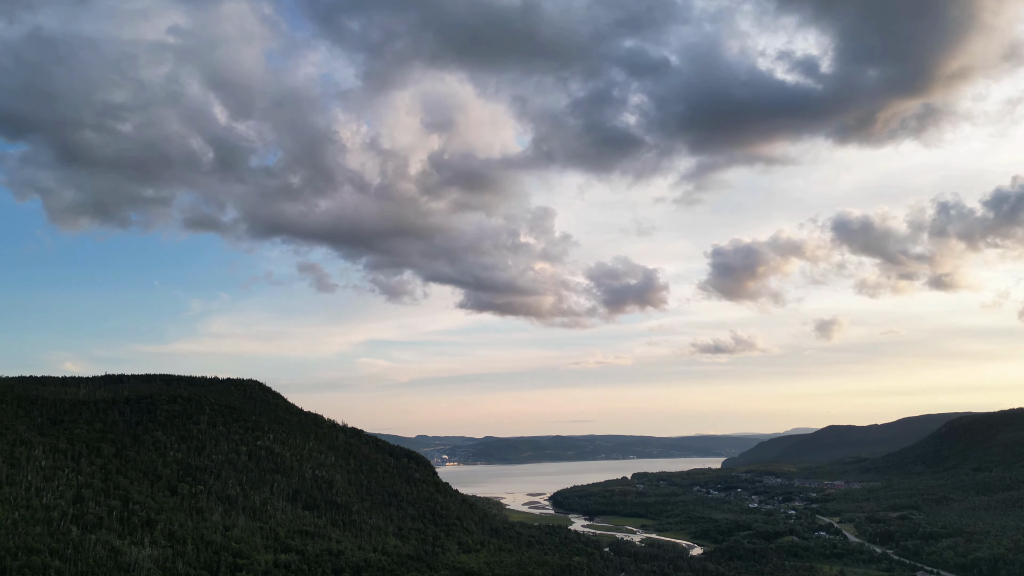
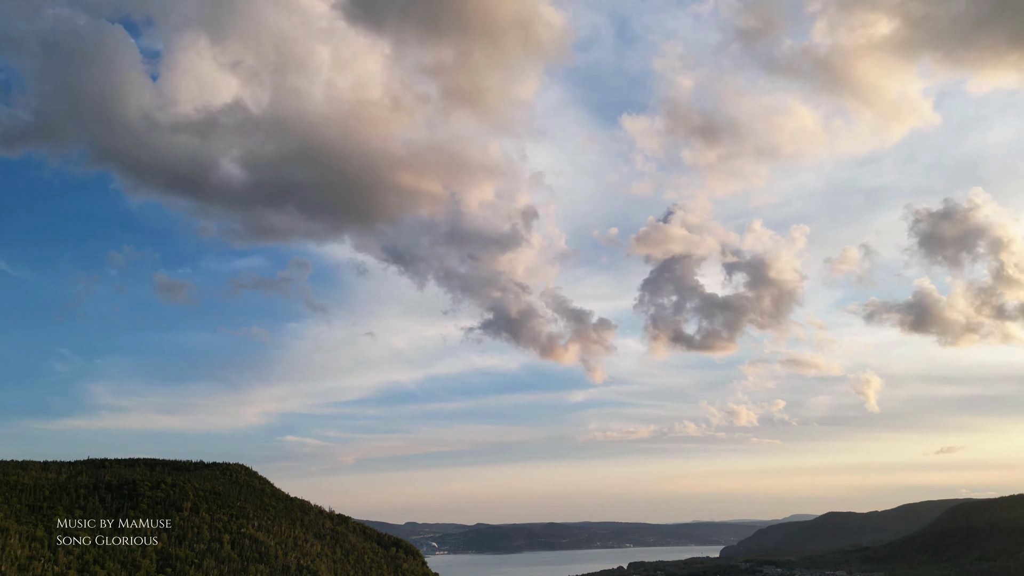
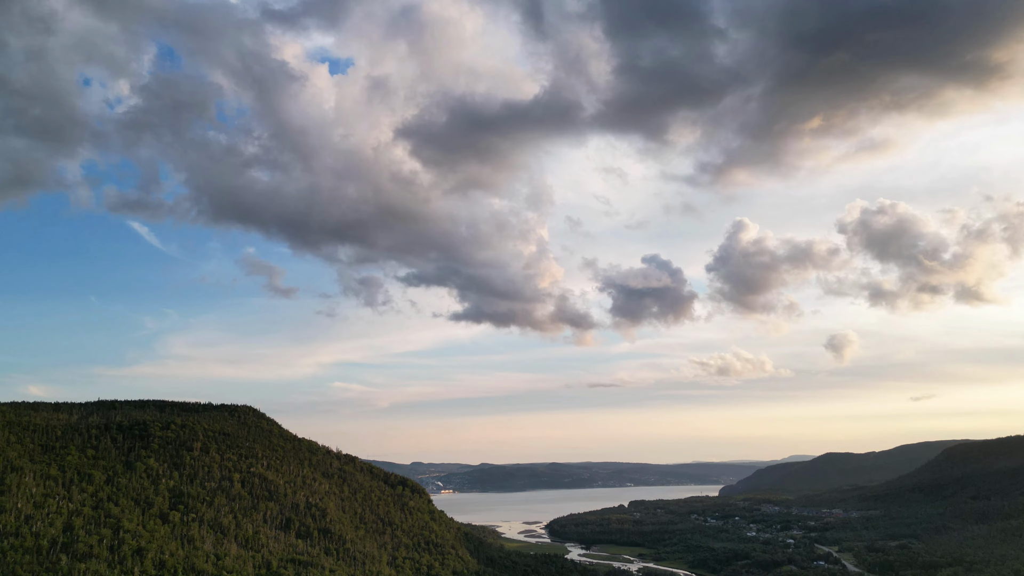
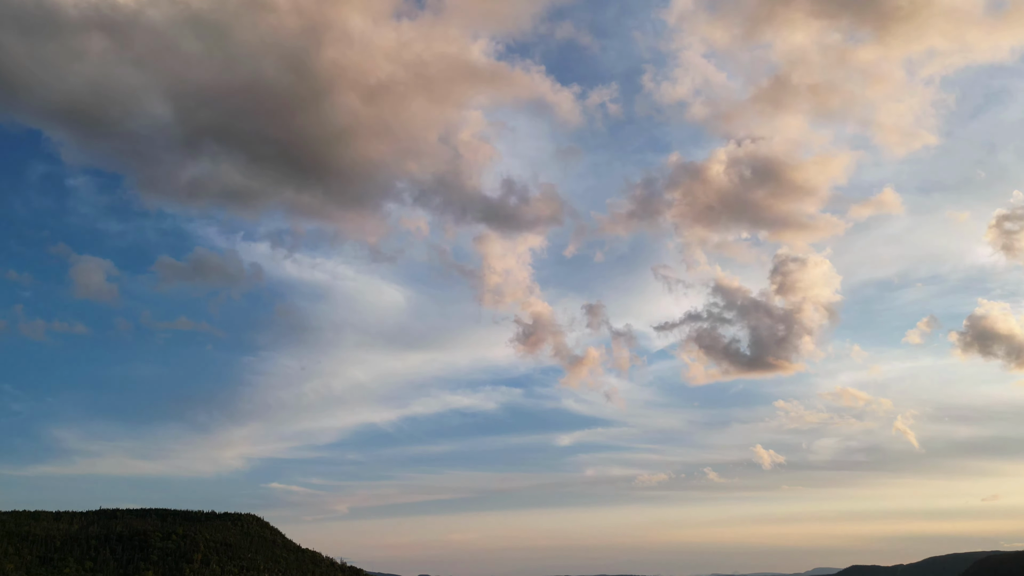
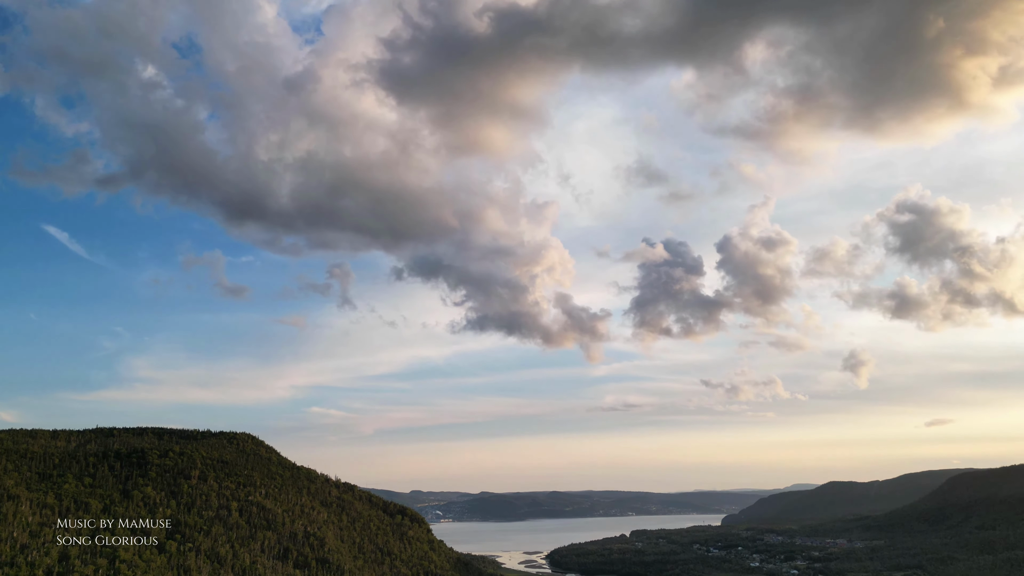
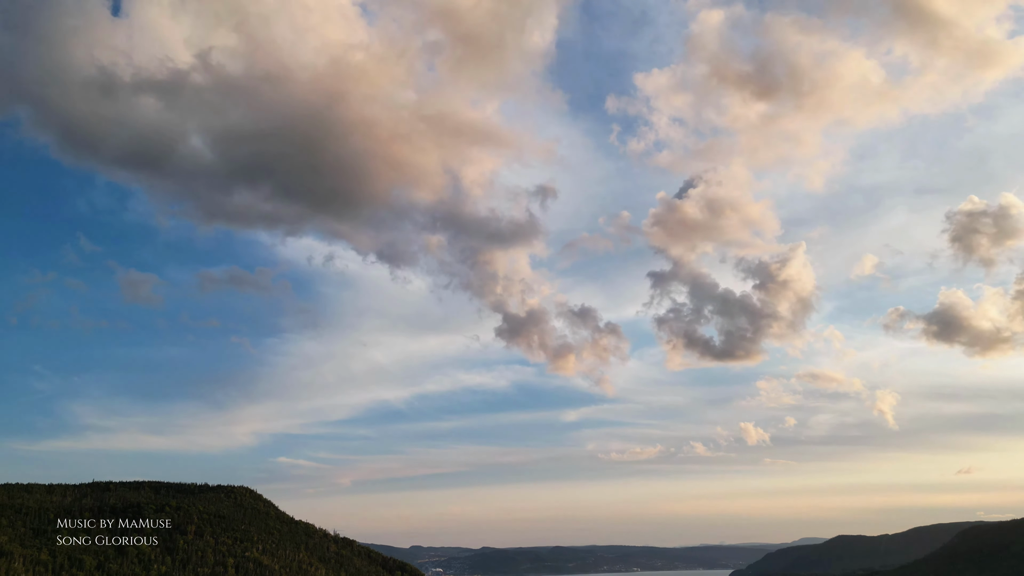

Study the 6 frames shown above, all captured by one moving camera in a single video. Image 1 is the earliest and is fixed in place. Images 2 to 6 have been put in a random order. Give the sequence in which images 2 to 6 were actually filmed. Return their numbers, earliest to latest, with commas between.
3, 5, 2, 6, 4
